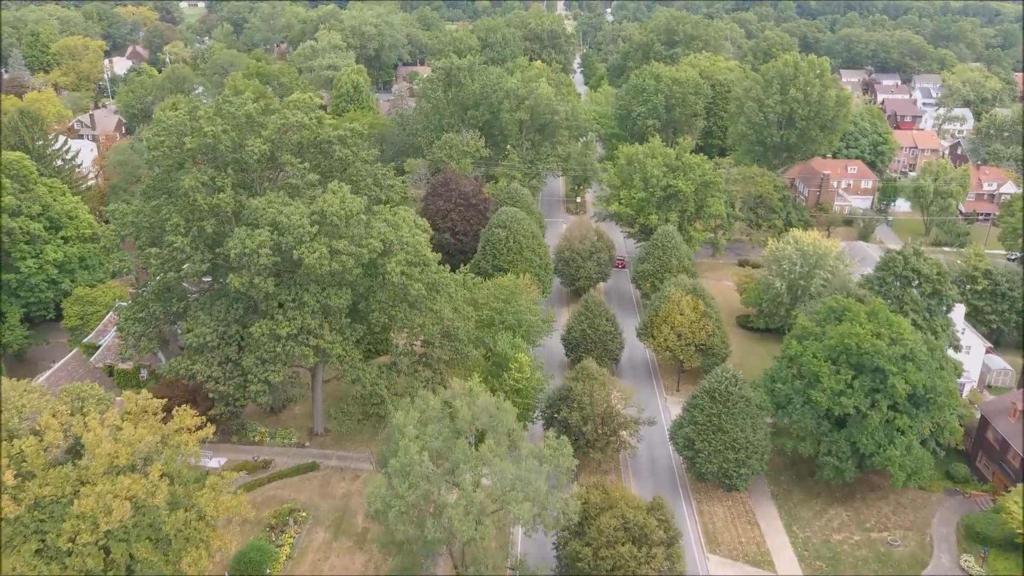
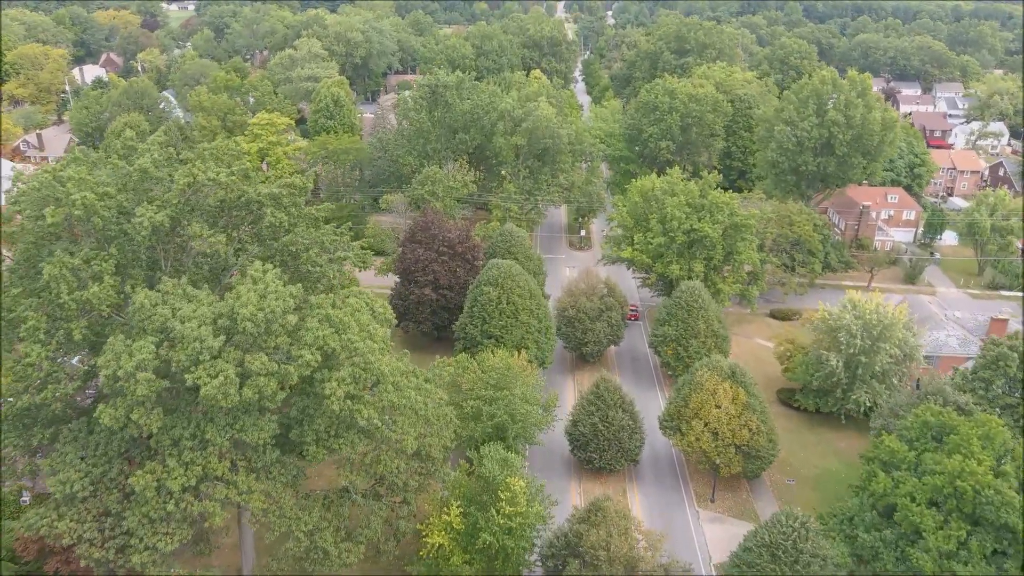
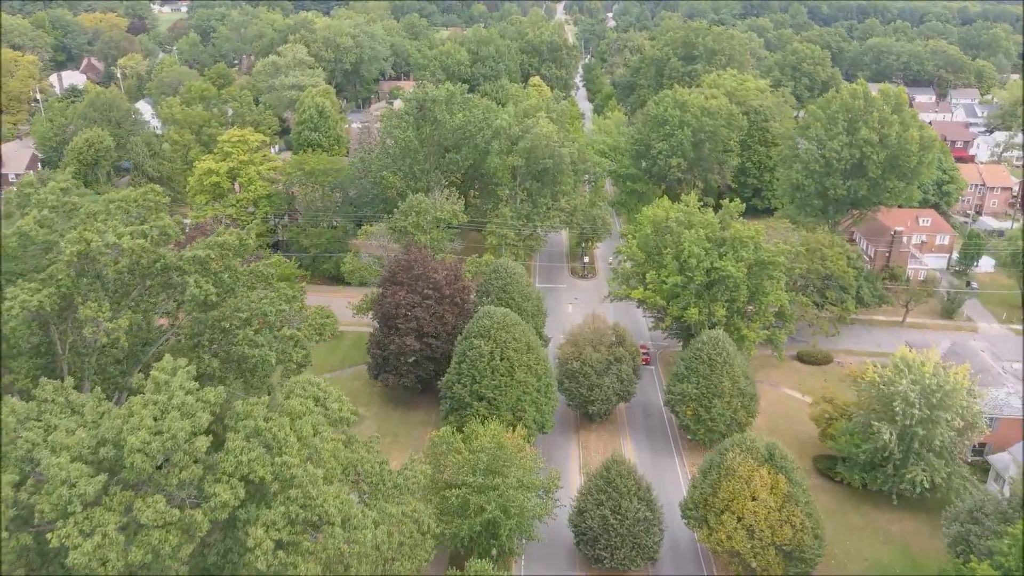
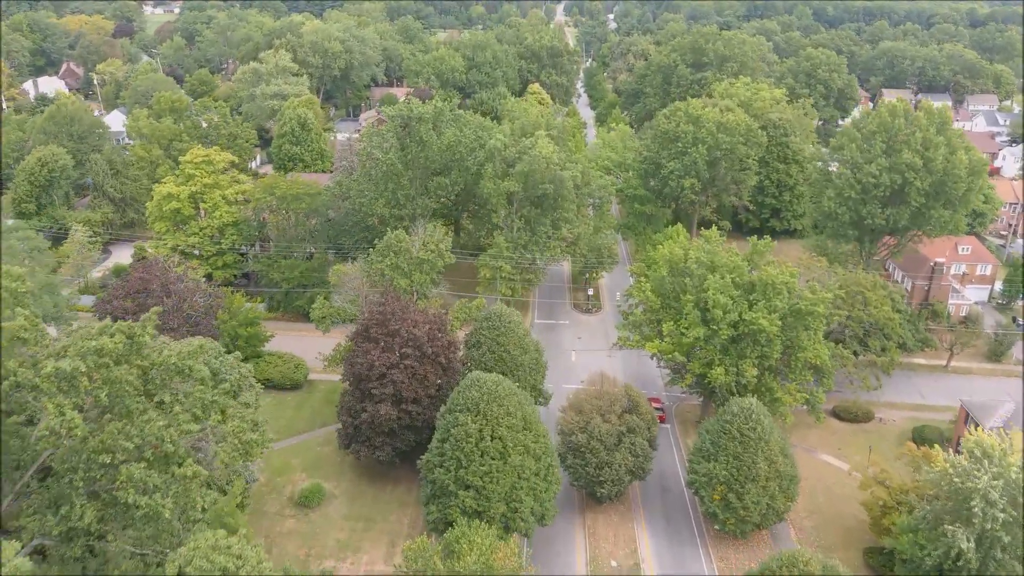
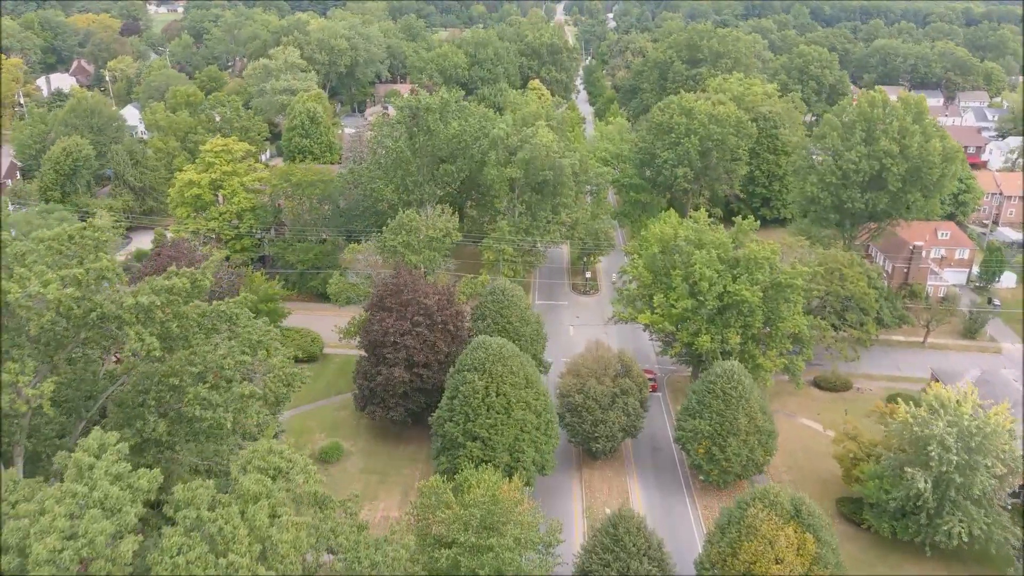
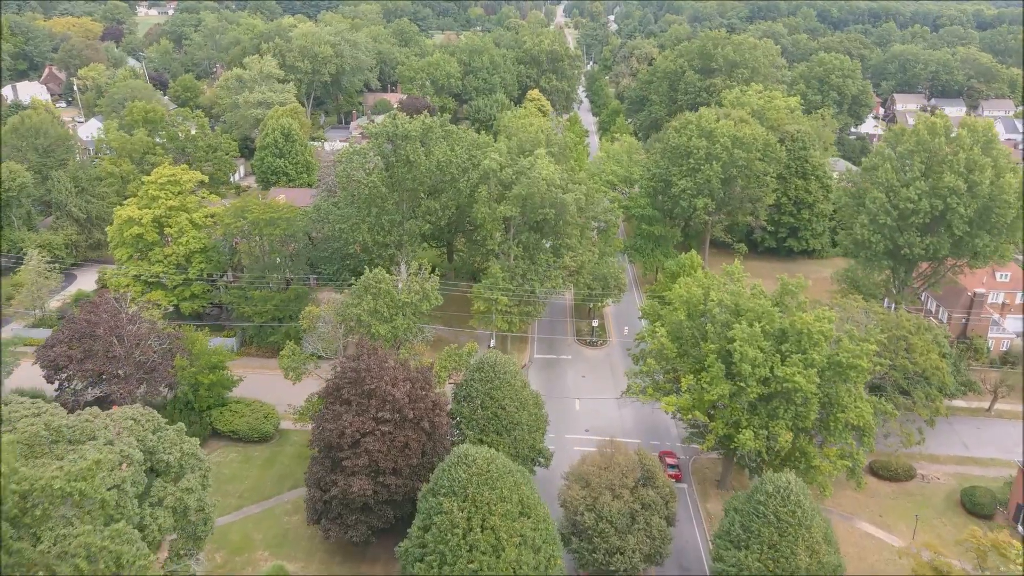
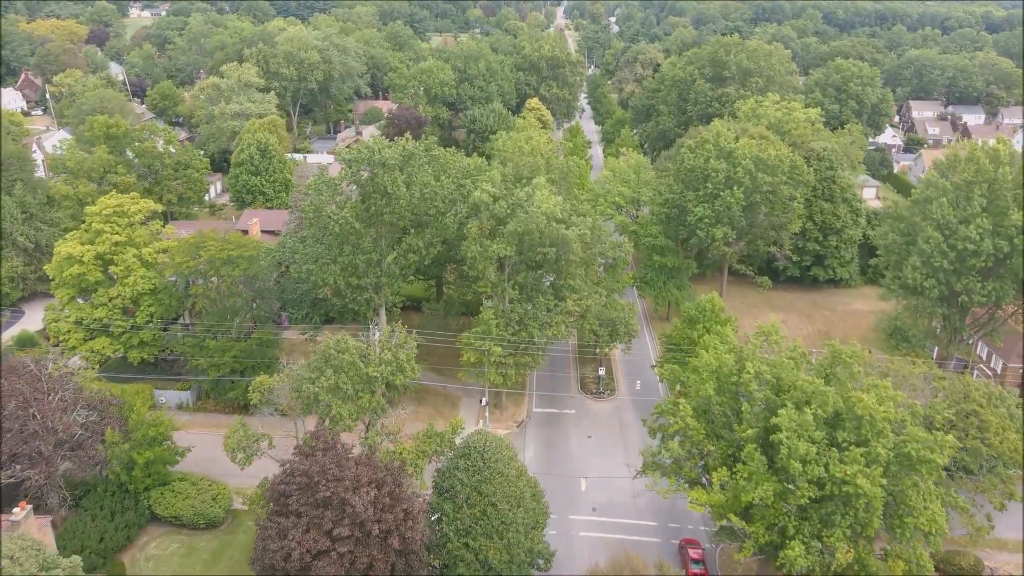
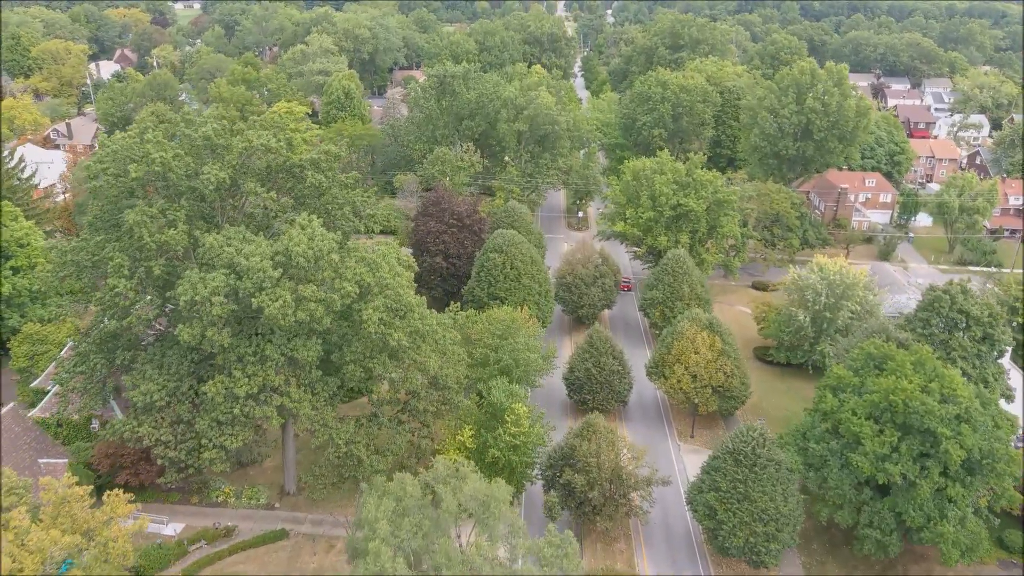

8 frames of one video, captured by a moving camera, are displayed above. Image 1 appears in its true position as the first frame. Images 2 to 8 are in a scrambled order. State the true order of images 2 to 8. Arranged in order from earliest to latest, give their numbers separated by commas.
8, 2, 3, 5, 4, 6, 7
